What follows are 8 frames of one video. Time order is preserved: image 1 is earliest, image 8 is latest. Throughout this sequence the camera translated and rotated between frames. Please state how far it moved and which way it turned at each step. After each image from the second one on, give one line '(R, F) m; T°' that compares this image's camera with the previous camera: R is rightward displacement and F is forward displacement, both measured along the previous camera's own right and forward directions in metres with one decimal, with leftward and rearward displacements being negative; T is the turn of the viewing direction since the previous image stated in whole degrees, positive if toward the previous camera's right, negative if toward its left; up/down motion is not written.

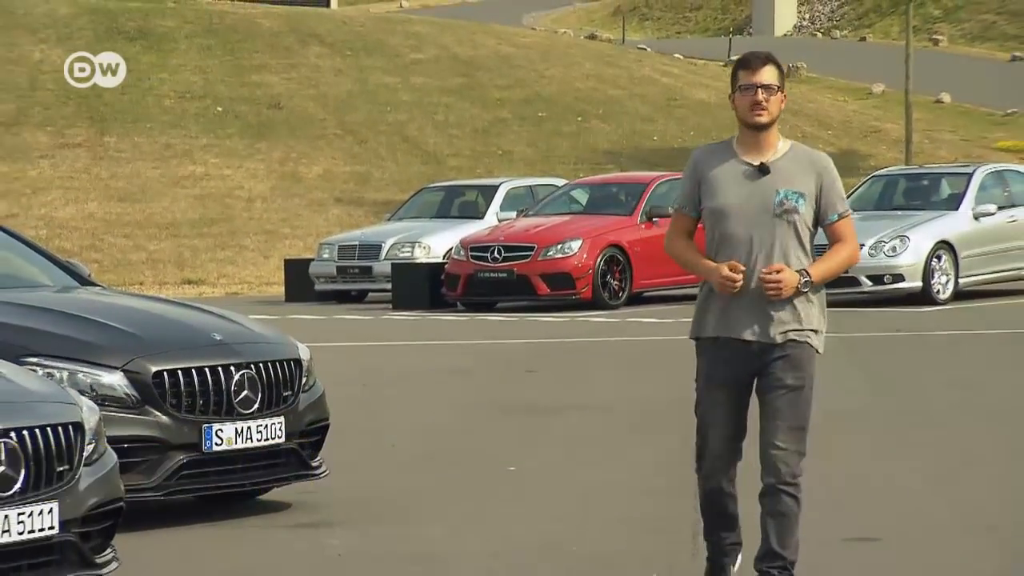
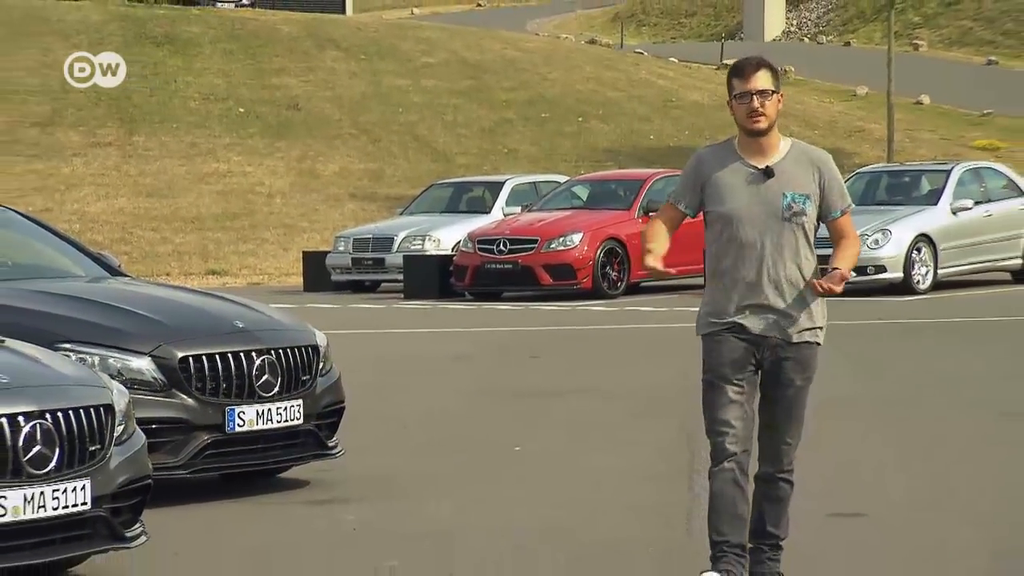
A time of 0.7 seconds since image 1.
(0.0, -0.4) m; 0°
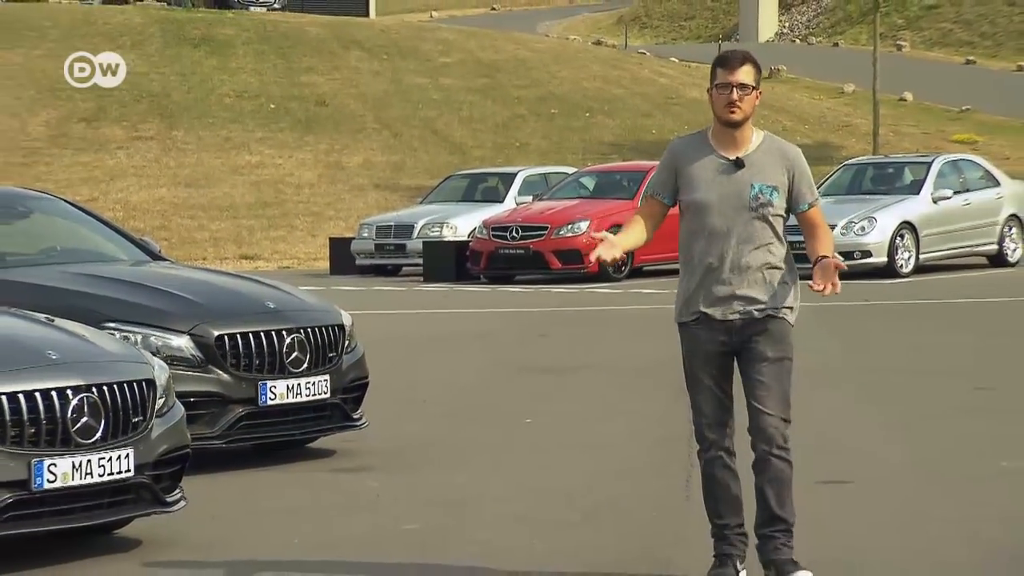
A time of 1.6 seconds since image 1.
(0.0, -0.6) m; 0°
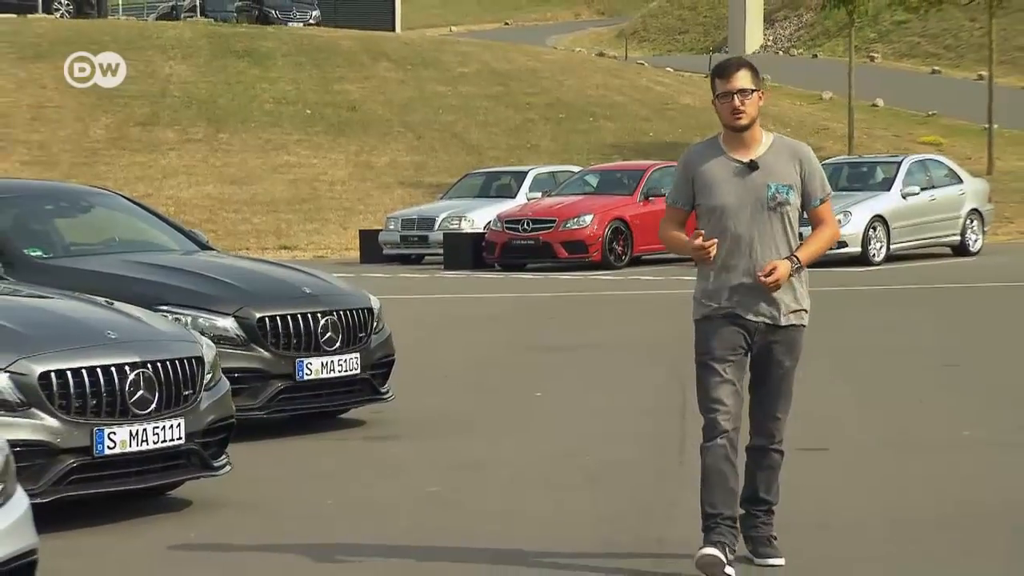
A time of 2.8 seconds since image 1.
(0.0, -0.9) m; -1°
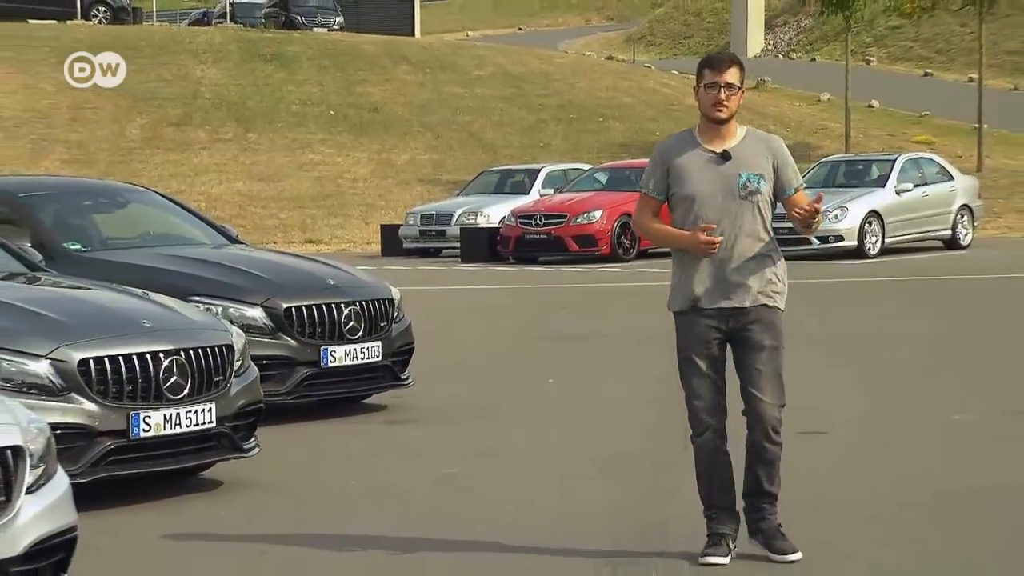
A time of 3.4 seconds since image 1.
(0.0, -0.5) m; -1°
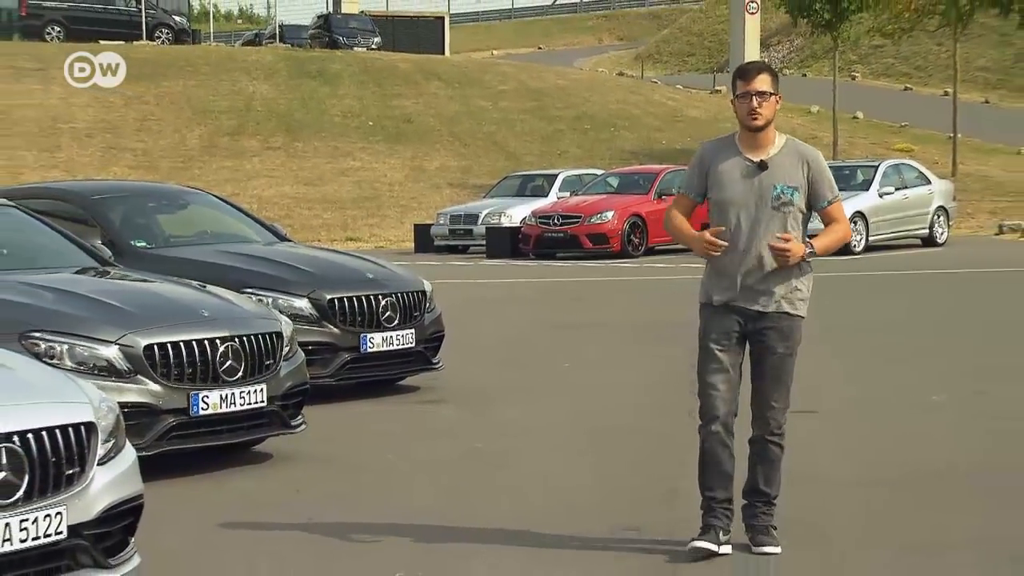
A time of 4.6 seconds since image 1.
(+0.1, -1.0) m; -1°
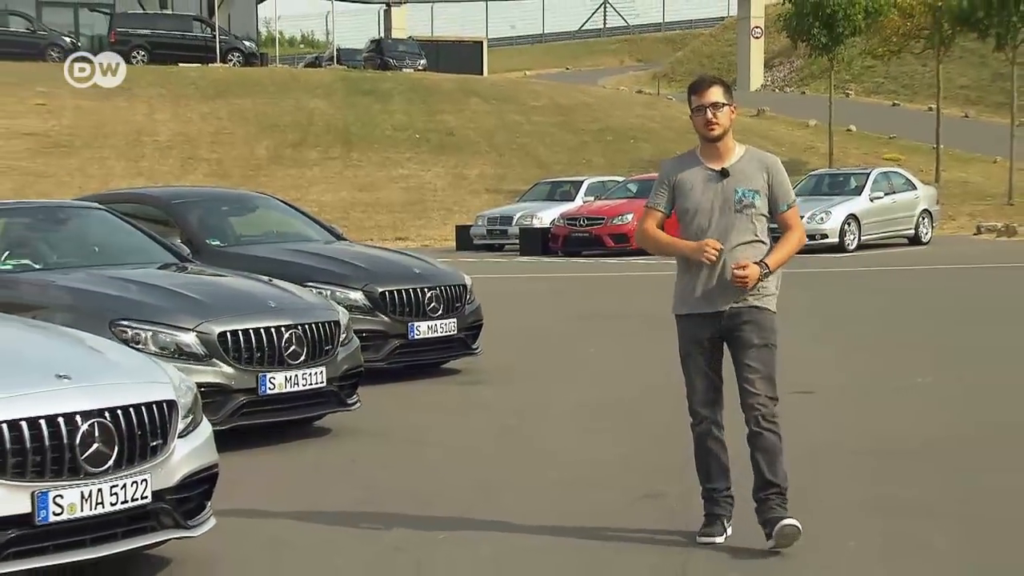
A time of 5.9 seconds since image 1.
(+0.2, -1.3) m; -2°
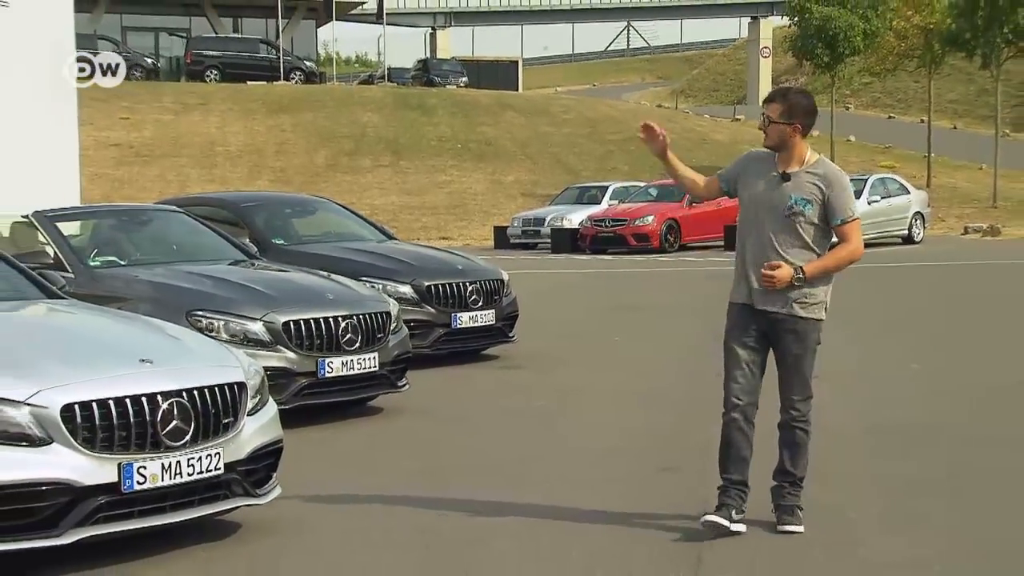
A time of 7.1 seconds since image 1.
(+0.3, -1.3) m; -2°
